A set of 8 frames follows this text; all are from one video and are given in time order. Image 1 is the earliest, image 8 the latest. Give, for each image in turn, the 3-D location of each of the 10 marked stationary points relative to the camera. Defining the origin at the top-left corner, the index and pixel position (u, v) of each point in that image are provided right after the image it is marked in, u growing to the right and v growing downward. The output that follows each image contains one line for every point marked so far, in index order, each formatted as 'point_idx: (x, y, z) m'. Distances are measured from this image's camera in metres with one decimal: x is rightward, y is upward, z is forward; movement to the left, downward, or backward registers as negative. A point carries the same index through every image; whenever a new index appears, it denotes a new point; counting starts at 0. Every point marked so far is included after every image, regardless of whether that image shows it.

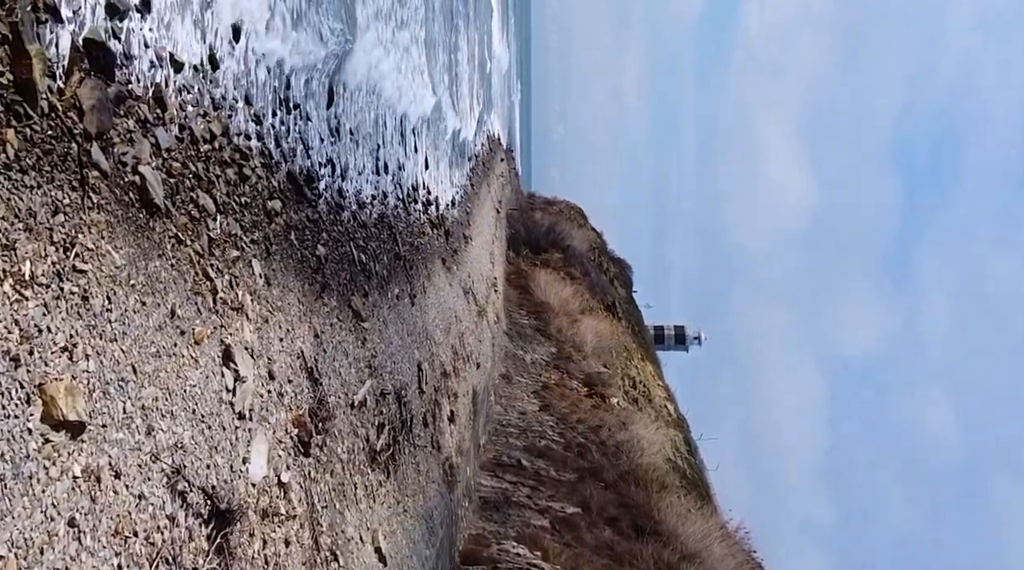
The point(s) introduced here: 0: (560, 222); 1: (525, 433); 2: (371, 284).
0: (+1.0, +1.5, +17.7) m
1: (+0.2, -1.7, +9.7) m
2: (-0.7, 0.0, +4.3) m
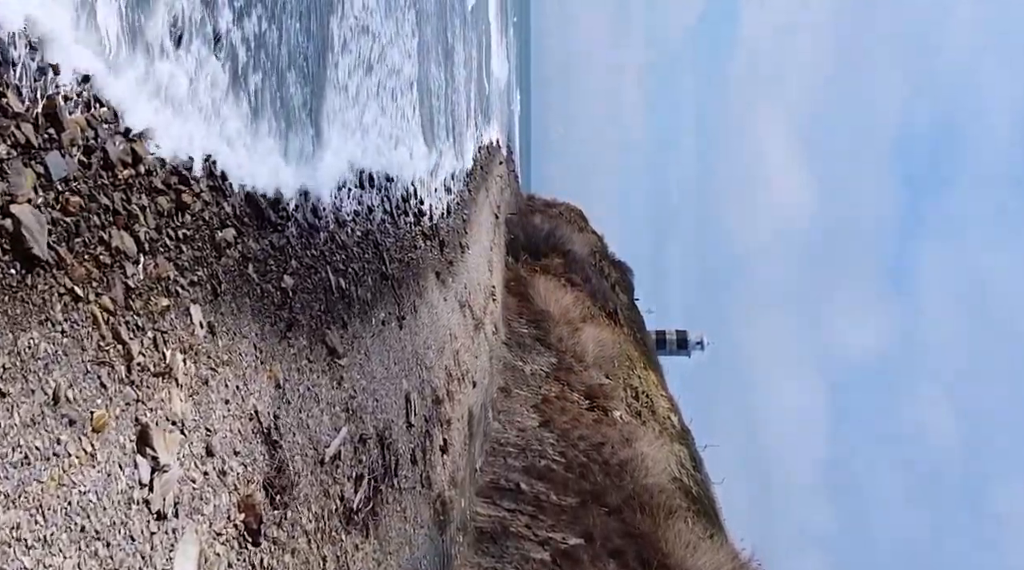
0: (+1.0, +1.3, +17.3) m
1: (+0.1, -1.9, +9.2) m
2: (-0.8, -0.1, +3.9) m
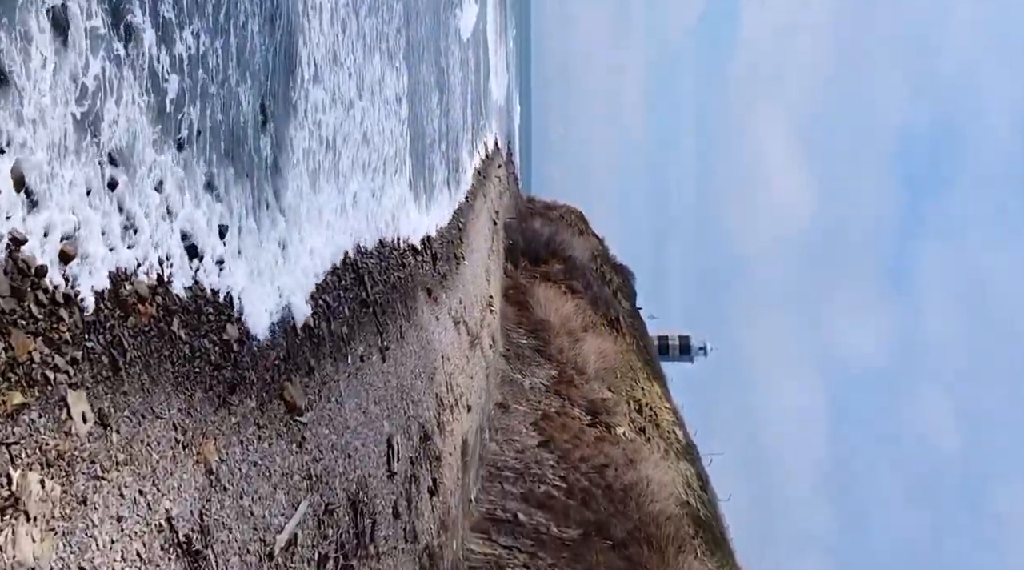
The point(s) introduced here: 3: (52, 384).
0: (+1.0, +1.2, +16.8) m
1: (+0.1, -2.0, +8.7) m
2: (-0.8, -0.3, +3.4) m
3: (-0.8, -0.2, +1.5) m
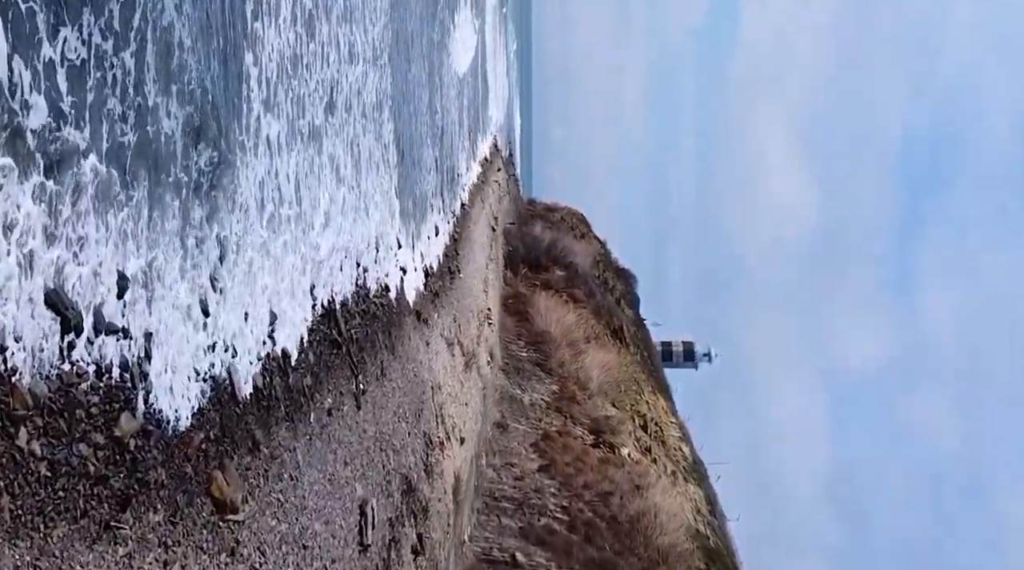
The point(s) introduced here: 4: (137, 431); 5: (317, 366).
0: (+1.0, +1.0, +16.1) m
1: (+0.1, -2.2, +8.1) m
2: (-0.8, -0.4, +2.7) m
3: (-0.9, -0.3, +0.9) m
4: (-0.8, -0.3, +1.8) m
5: (-0.8, -0.3, +3.5) m
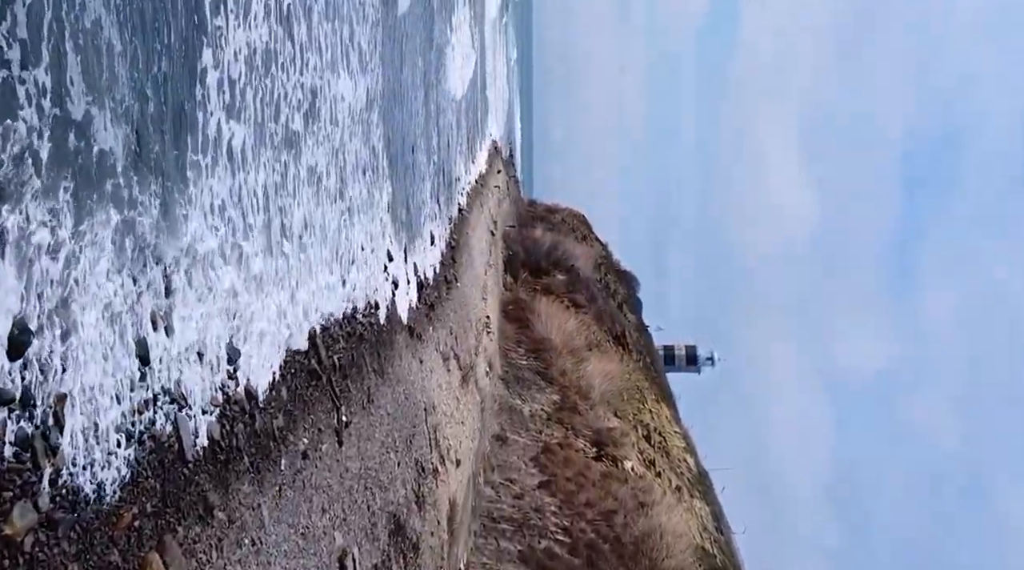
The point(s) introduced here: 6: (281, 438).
0: (+1.0, +0.9, +15.8) m
1: (+0.1, -2.3, +7.7) m
2: (-0.8, -0.5, +2.4) m
3: (-0.9, -0.5, +0.5) m
4: (-0.9, -0.4, +1.5) m
5: (-0.8, -0.4, +3.1) m
6: (-0.8, -0.5, +2.9) m
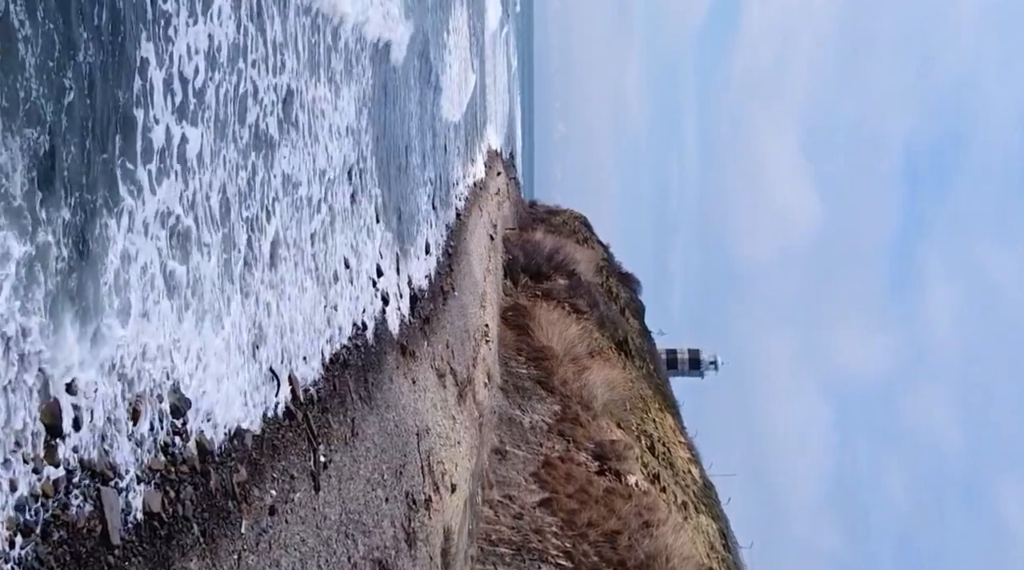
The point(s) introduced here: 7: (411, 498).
0: (+1.0, +0.8, +15.4) m
1: (+0.1, -2.4, +7.3) m
2: (-0.8, -0.7, +2.0) m
3: (-0.9, -0.6, +0.1) m
4: (-0.9, -0.5, +1.1) m
5: (-0.8, -0.5, +2.7) m
6: (-0.8, -0.6, +2.5) m
7: (-0.6, -1.2, +4.7) m
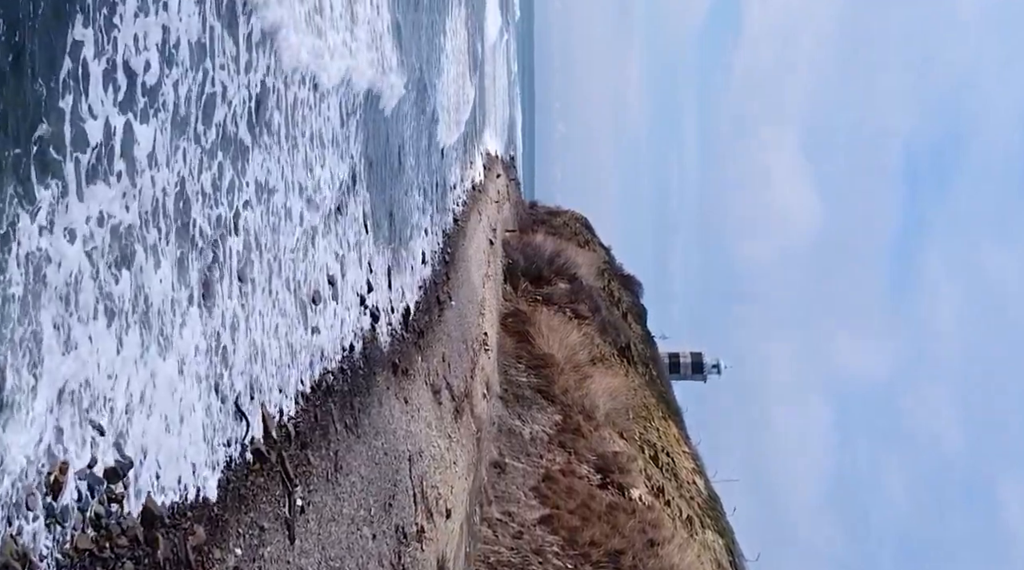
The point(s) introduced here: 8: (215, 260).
0: (+1.0, +0.7, +15.1) m
1: (+0.1, -2.5, +7.0) m
2: (-0.8, -0.7, +1.7) m
3: (-0.9, -0.6, -0.2) m
4: (-0.9, -0.6, +0.8) m
5: (-0.8, -0.6, +2.4) m
6: (-0.8, -0.7, +2.2) m
7: (-0.6, -1.3, +4.4) m
8: (-0.9, +0.1, +2.6) m
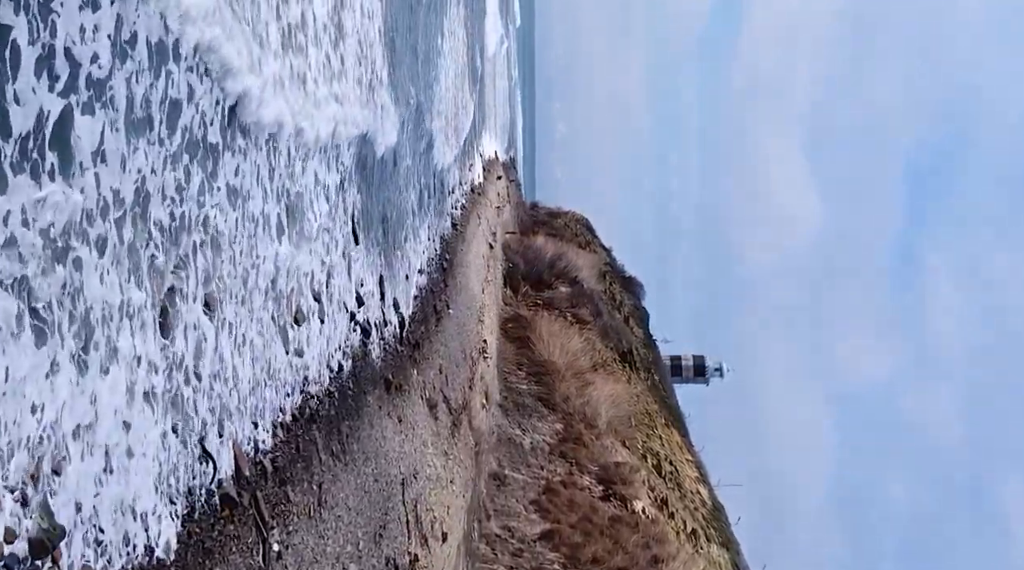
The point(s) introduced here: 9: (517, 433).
0: (+1.0, +0.7, +14.8) m
1: (+0.1, -2.5, +6.7) m
2: (-0.8, -0.8, +1.4) m
3: (-0.9, -0.7, -0.5) m
4: (-0.9, -0.7, +0.5) m
5: (-0.9, -0.7, +2.1) m
6: (-0.8, -0.8, +1.9) m
7: (-0.6, -1.4, +4.1) m
8: (-0.9, 0.0, +2.3) m
9: (+0.1, -1.7, +9.3) m
